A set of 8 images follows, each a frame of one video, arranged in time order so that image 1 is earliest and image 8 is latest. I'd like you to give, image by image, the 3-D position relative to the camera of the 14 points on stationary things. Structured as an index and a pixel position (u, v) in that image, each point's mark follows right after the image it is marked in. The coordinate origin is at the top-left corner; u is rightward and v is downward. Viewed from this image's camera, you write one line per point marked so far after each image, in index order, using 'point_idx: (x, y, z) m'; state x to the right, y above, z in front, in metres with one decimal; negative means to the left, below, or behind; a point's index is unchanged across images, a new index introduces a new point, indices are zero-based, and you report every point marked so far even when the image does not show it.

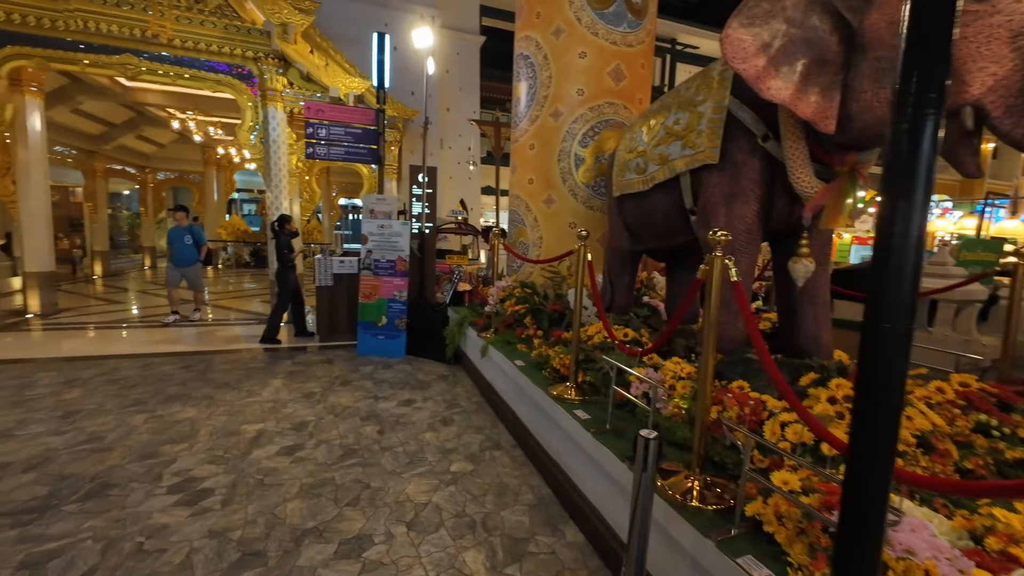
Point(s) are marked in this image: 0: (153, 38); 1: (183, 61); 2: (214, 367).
0: (-5.0, +3.5, +6.0) m
1: (-4.8, +3.3, +6.2) m
2: (-3.3, -0.9, +4.7) m
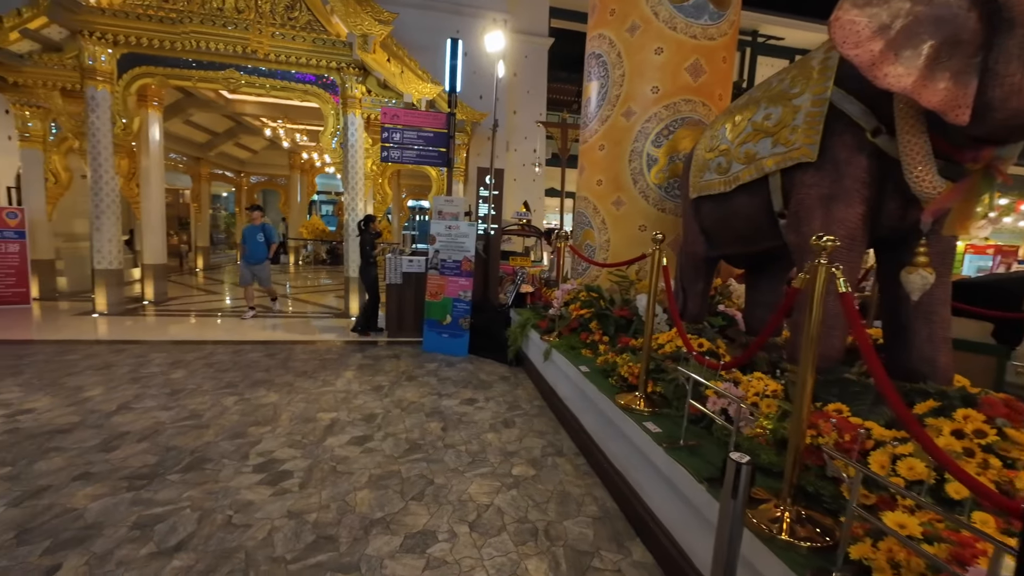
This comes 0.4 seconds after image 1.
0: (-4.0, +3.6, +6.5) m
1: (-3.7, +3.4, +6.7) m
2: (-2.6, -0.8, +5.0) m
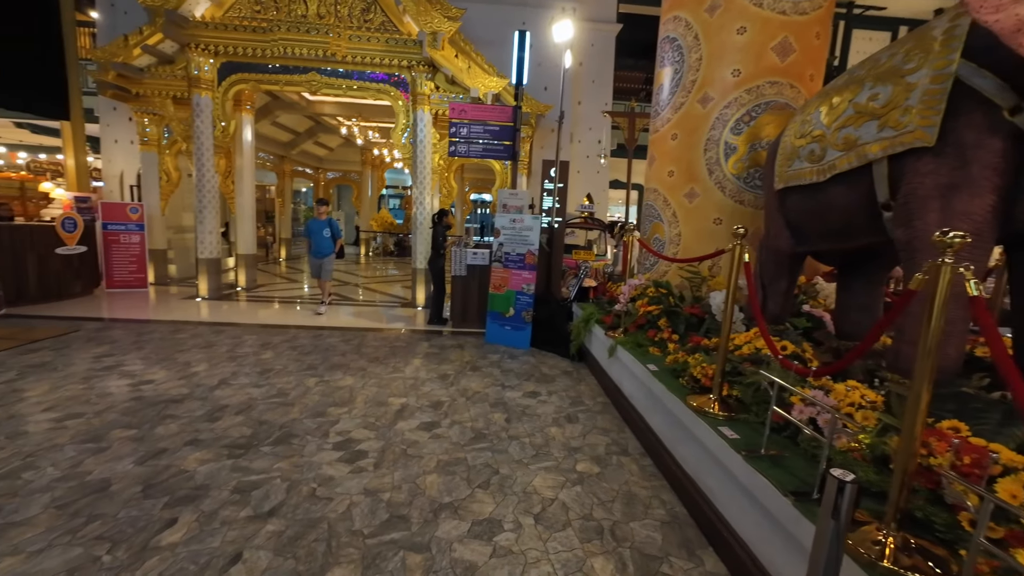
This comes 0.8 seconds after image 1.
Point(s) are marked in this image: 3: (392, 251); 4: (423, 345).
0: (-2.9, +3.8, +6.9) m
1: (-2.7, +3.6, +7.1) m
2: (-1.8, -0.7, +5.3) m
3: (-4.8, +1.5, +17.0) m
4: (-1.1, -0.7, +5.4) m
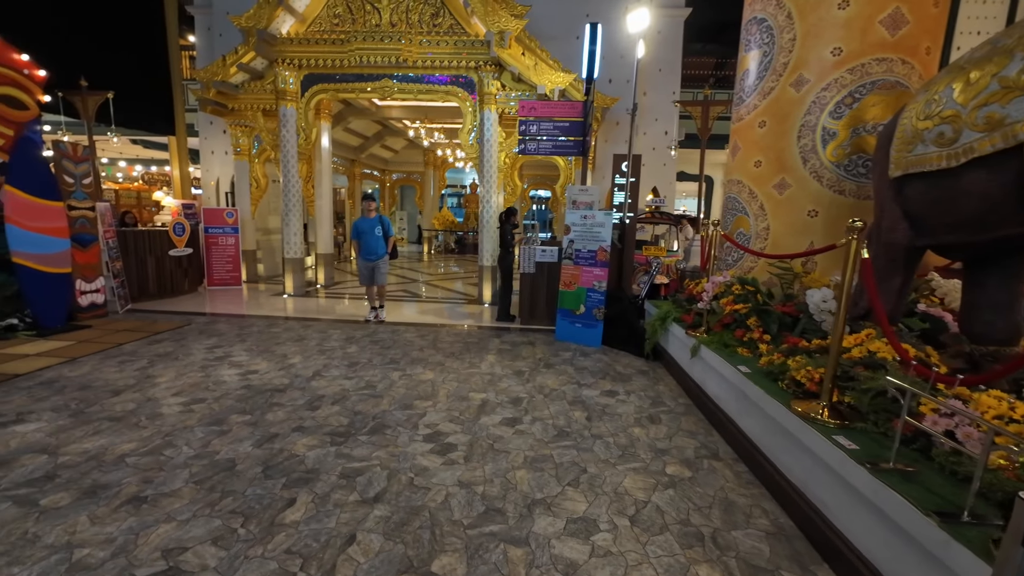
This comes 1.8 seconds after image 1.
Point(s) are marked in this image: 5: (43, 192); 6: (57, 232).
0: (-1.8, +3.8, +7.2) m
1: (-1.5, +3.6, +7.3) m
2: (-0.9, -0.7, +5.5) m
3: (-2.4, +1.6, +17.5) m
4: (-0.2, -0.7, +5.5) m
5: (-5.7, +1.2, +5.2) m
6: (-5.7, +0.7, +5.3) m
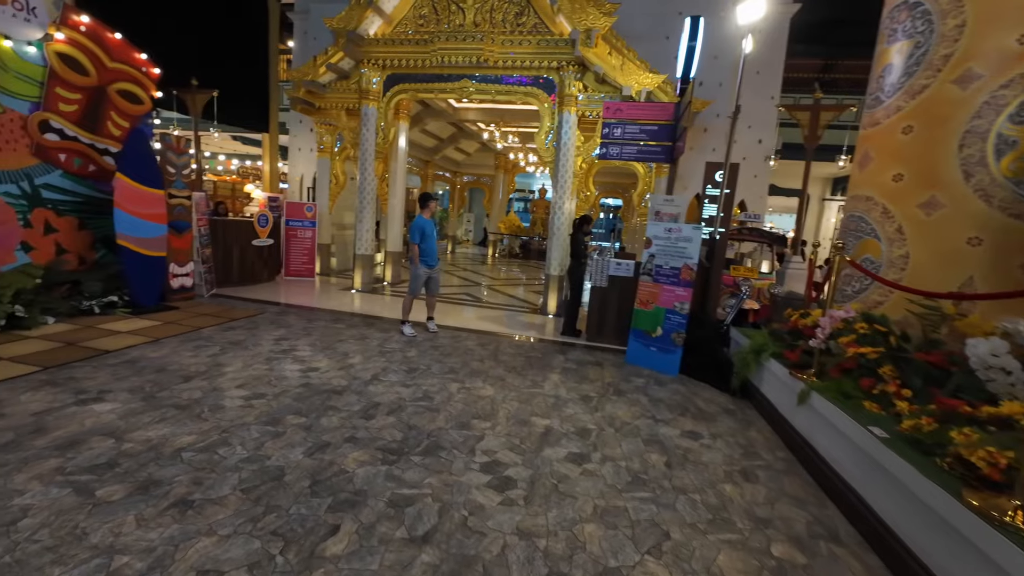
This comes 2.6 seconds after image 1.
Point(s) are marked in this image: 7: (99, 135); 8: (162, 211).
0: (-0.5, +3.7, +7.1) m
1: (-0.2, +3.5, +7.1) m
2: (-0.1, -0.8, +5.2) m
3: (+0.2, +1.4, +17.3) m
4: (+0.6, -0.8, +5.1) m
5: (-4.8, +1.4, +5.6) m
6: (-4.7, +0.9, +5.7) m
7: (-5.2, +1.9, +5.3) m
8: (-4.7, +1.0, +5.7) m
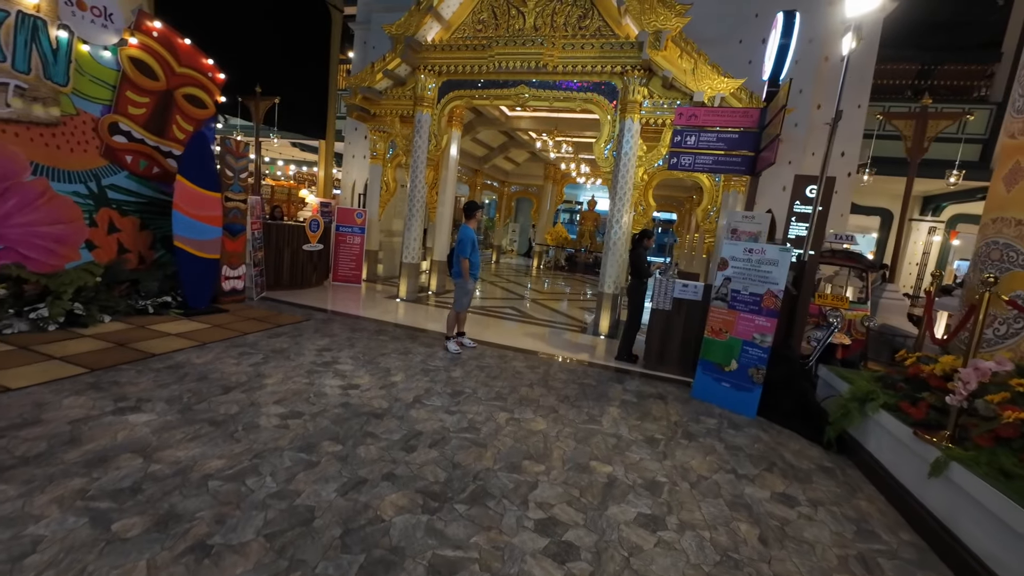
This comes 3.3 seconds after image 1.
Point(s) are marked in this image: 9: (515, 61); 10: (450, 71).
0: (+0.5, +3.5, +6.8) m
1: (+0.8, +3.2, +6.8) m
2: (+0.5, -1.0, +4.8) m
3: (+2.0, +0.9, +16.8) m
4: (+1.1, -1.1, +4.6) m
5: (-4.0, +1.4, +5.6) m
6: (-4.0, +0.9, +5.7) m
7: (-4.4, +1.9, +5.4) m
8: (-4.0, +1.0, +5.8) m
9: (0.0, +3.7, +6.9) m
10: (-1.1, +3.7, +7.3) m
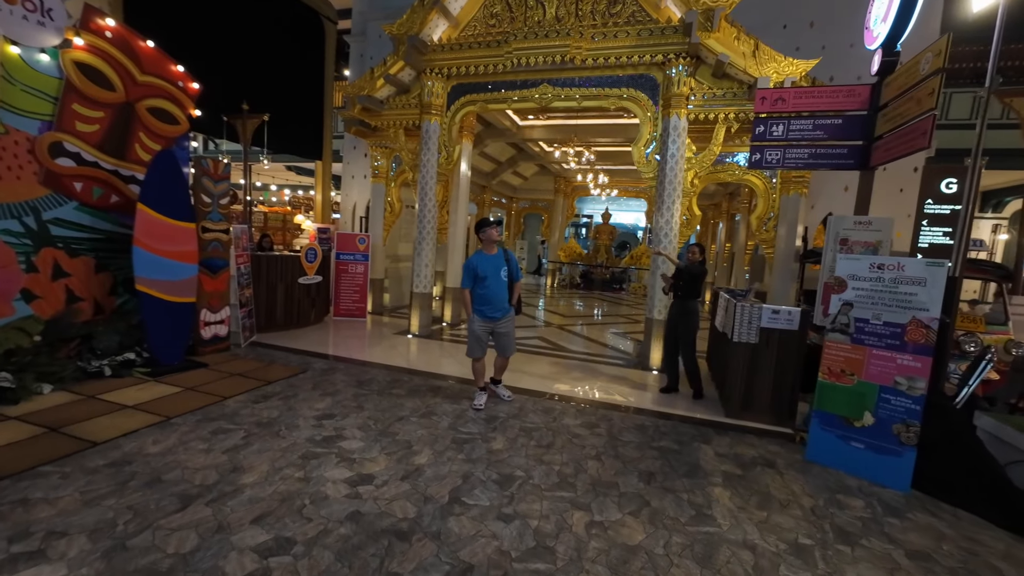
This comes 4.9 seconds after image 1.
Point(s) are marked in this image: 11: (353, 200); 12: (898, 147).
0: (+0.8, +3.1, +5.9) m
1: (+1.1, +2.9, +5.9) m
2: (+0.9, -1.3, +3.7) m
3: (+2.5, +0.2, +15.8) m
4: (+1.6, -1.4, +3.6) m
5: (-3.6, +0.8, +4.6) m
6: (-3.6, +0.3, +4.7) m
7: (-4.1, +1.3, +4.5) m
8: (-3.6, +0.5, +4.8) m
9: (+0.3, +3.2, +6.0) m
10: (-0.8, +3.2, +6.4) m
11: (-3.5, +1.9, +9.5) m
12: (+2.8, +1.0, +3.1) m
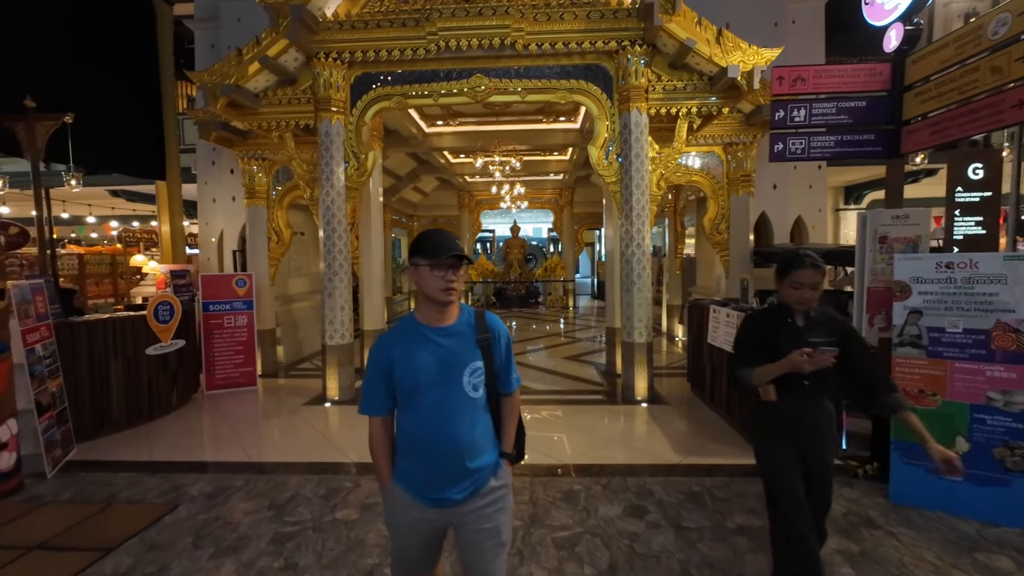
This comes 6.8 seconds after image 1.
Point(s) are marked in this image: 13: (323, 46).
0: (-0.1, +2.7, +4.9) m
1: (+0.3, +2.5, +5.0) m
2: (+1.1, -1.5, +2.8) m
3: (-0.6, -0.5, +14.8) m
4: (+1.8, -1.5, +2.8) m
5: (-3.7, +0.1, +2.5) m
6: (-3.7, -0.4, +2.6) m
7: (-4.2, +0.6, +2.3) m
8: (-3.7, -0.3, +2.7) m
9: (-0.5, +2.8, +4.9) m
10: (-1.7, +2.7, +5.0) m
11: (-5.0, +1.0, +7.2) m
12: (+2.8, +1.0, +2.7) m
13: (-2.2, +2.8, +5.0) m
